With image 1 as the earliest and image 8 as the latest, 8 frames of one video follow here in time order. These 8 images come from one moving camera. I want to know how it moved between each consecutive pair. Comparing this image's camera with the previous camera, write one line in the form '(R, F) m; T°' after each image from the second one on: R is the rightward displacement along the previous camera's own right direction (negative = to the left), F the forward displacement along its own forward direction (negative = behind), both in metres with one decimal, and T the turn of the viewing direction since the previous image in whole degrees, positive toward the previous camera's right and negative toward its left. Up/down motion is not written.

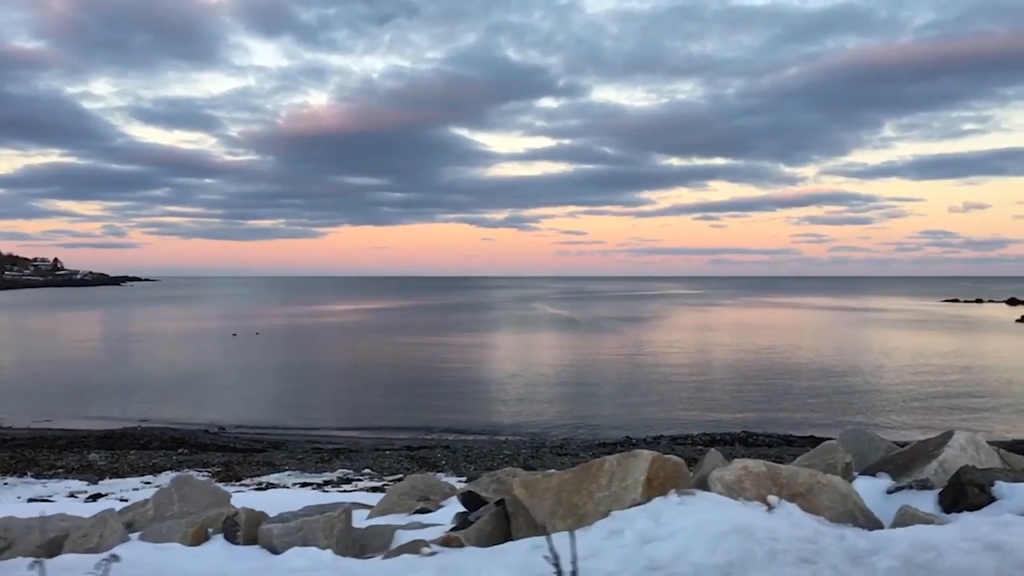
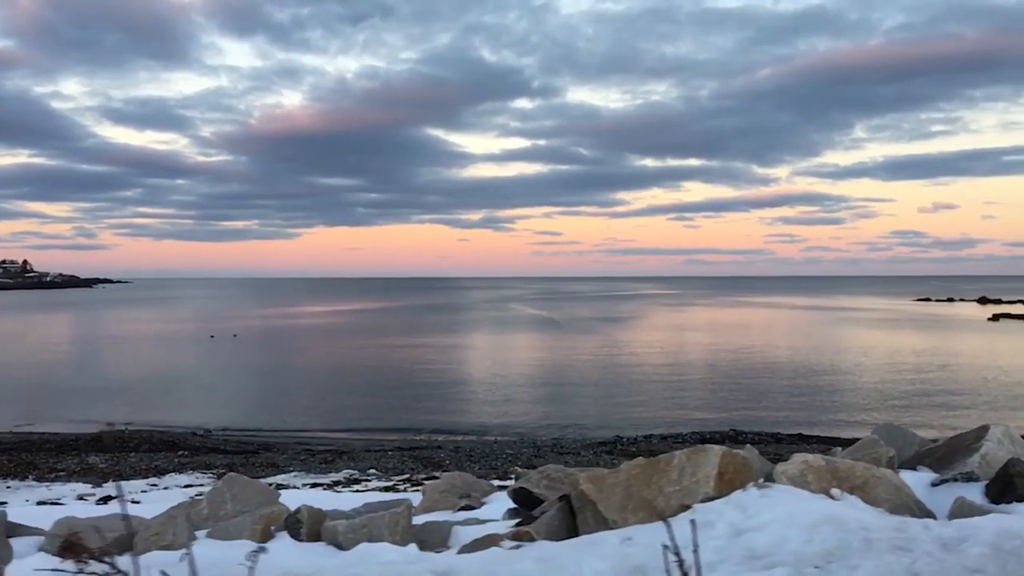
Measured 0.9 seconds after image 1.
(-0.5, 0.0) m; +1°
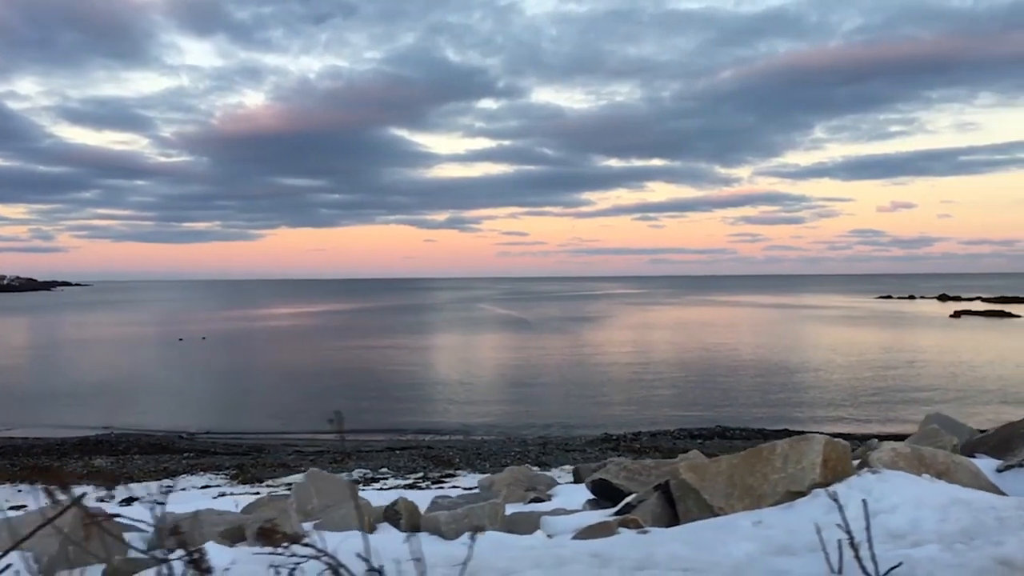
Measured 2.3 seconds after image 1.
(-0.7, -0.1) m; +2°
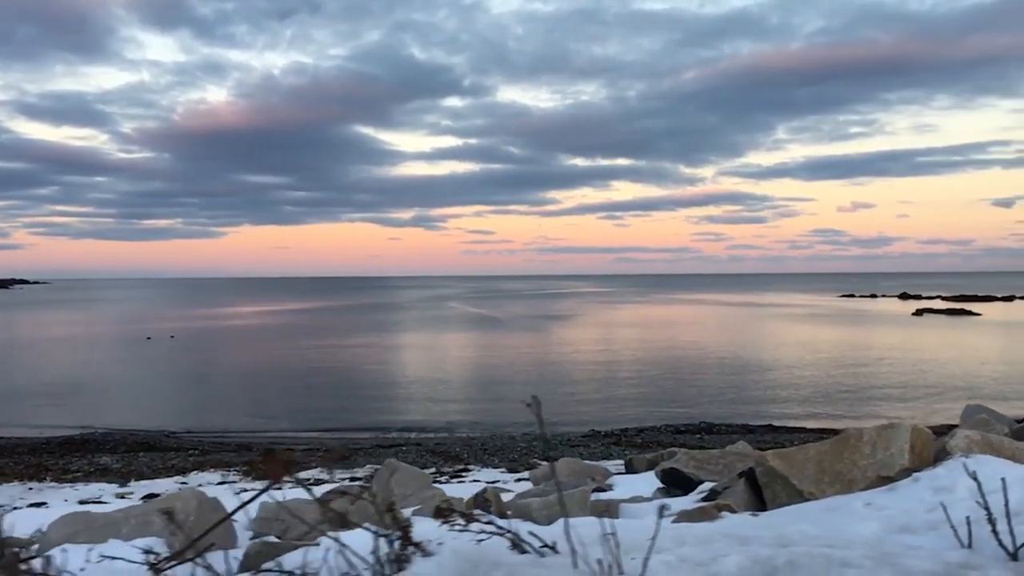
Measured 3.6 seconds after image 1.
(-0.7, -0.1) m; +2°
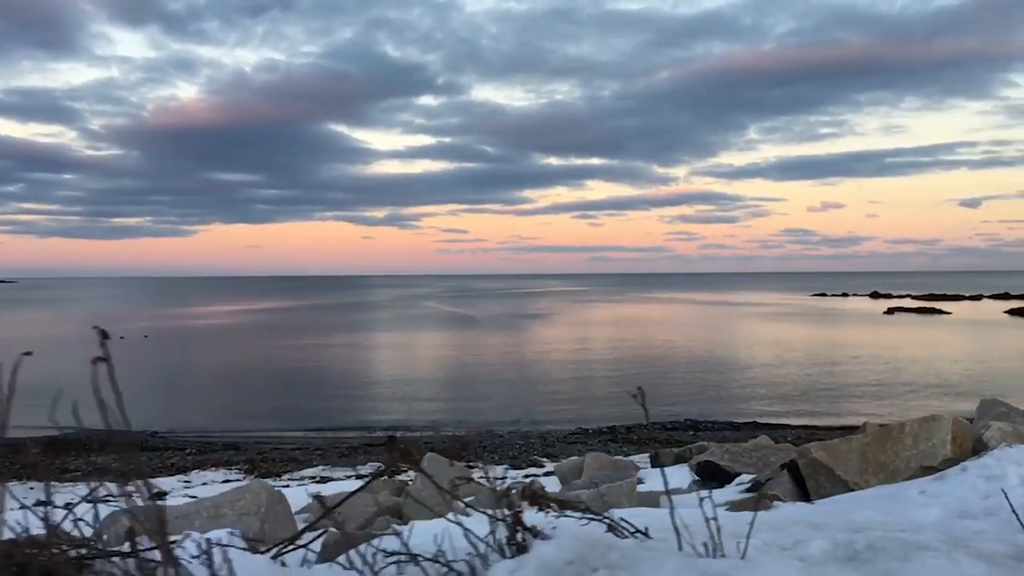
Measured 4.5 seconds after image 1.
(-0.4, -0.1) m; +1°
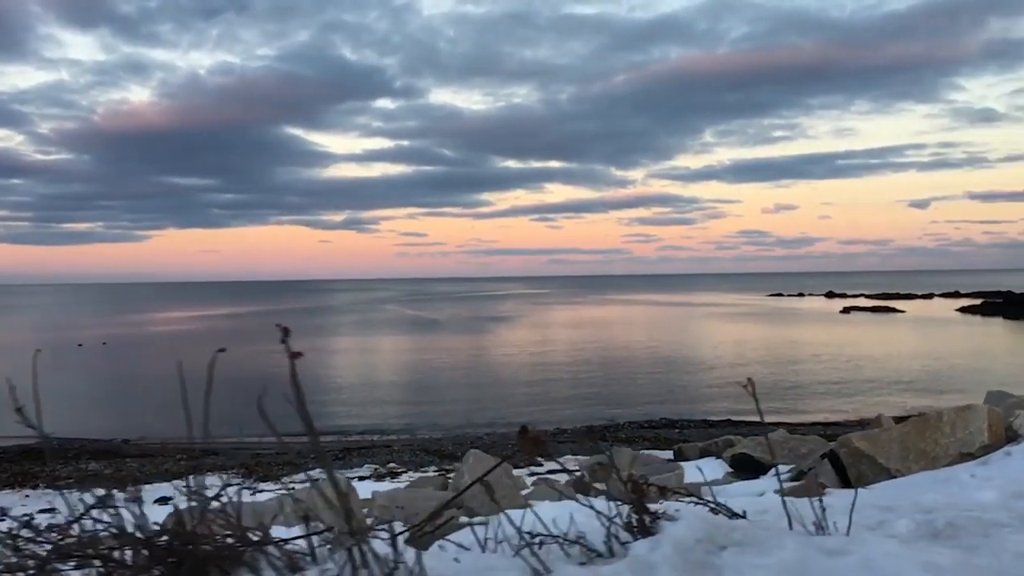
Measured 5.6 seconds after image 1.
(-0.5, -0.1) m; +2°
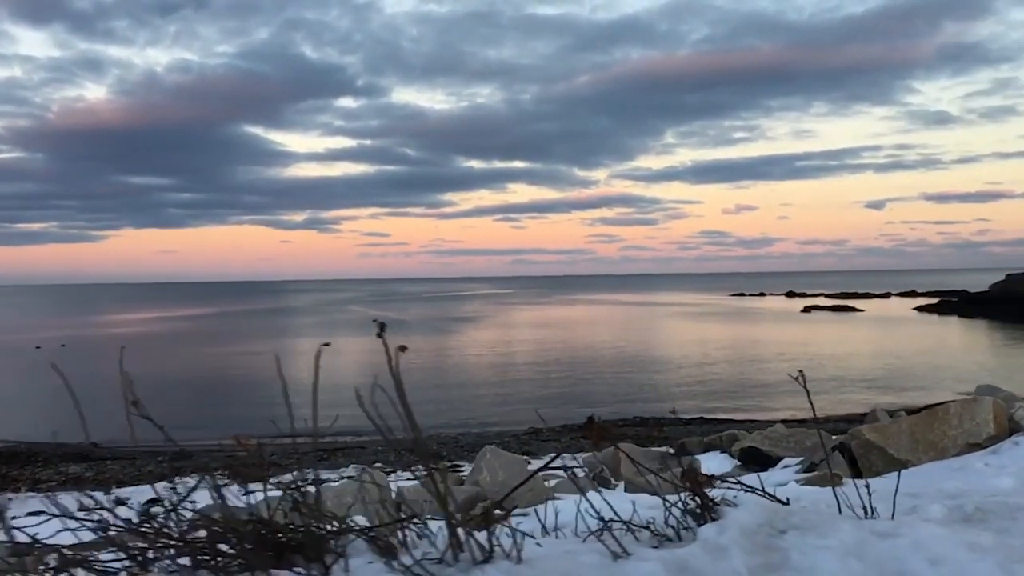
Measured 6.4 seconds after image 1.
(-0.3, -0.1) m; +2°
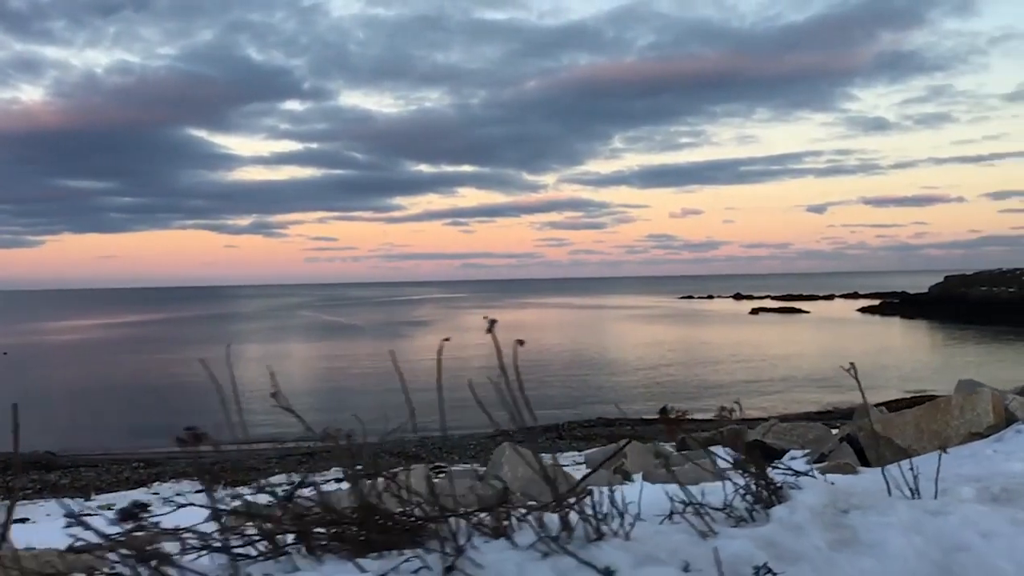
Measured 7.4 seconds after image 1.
(-0.4, -0.1) m; +3°
